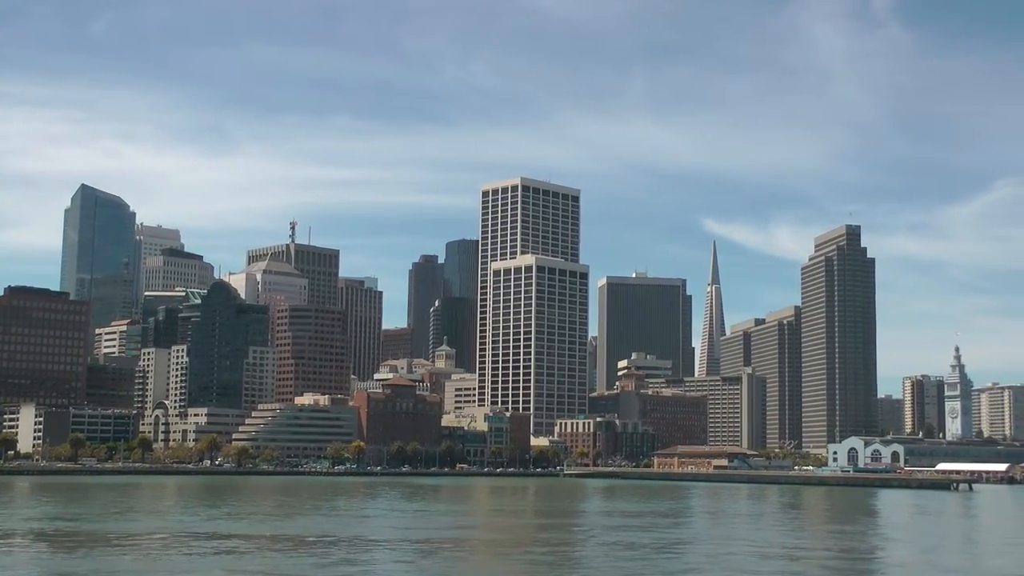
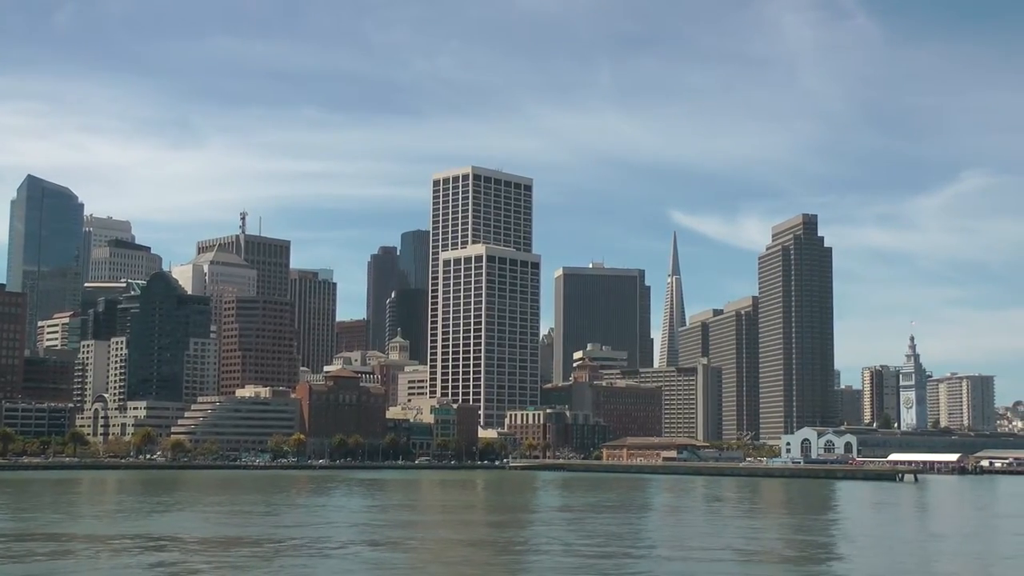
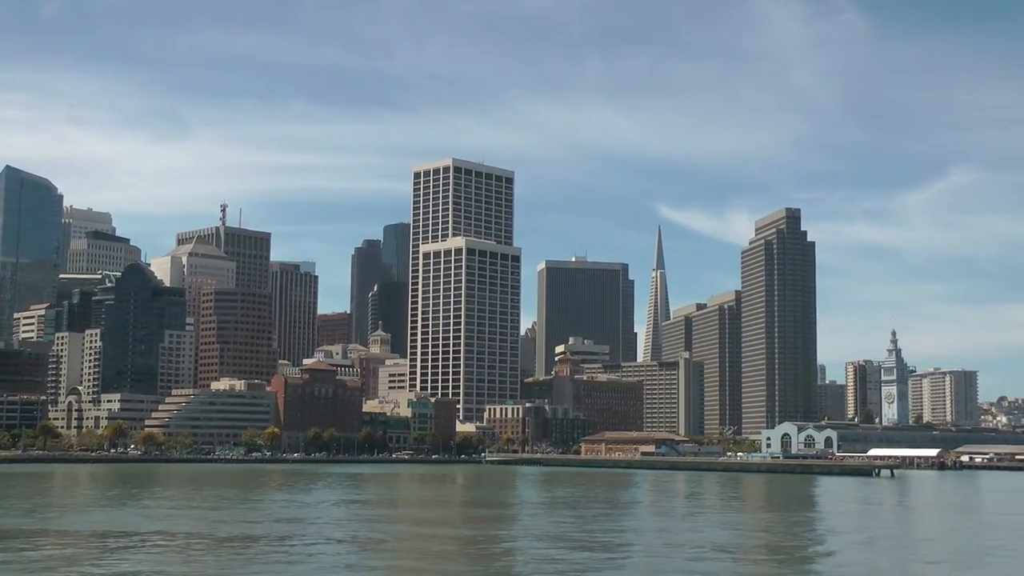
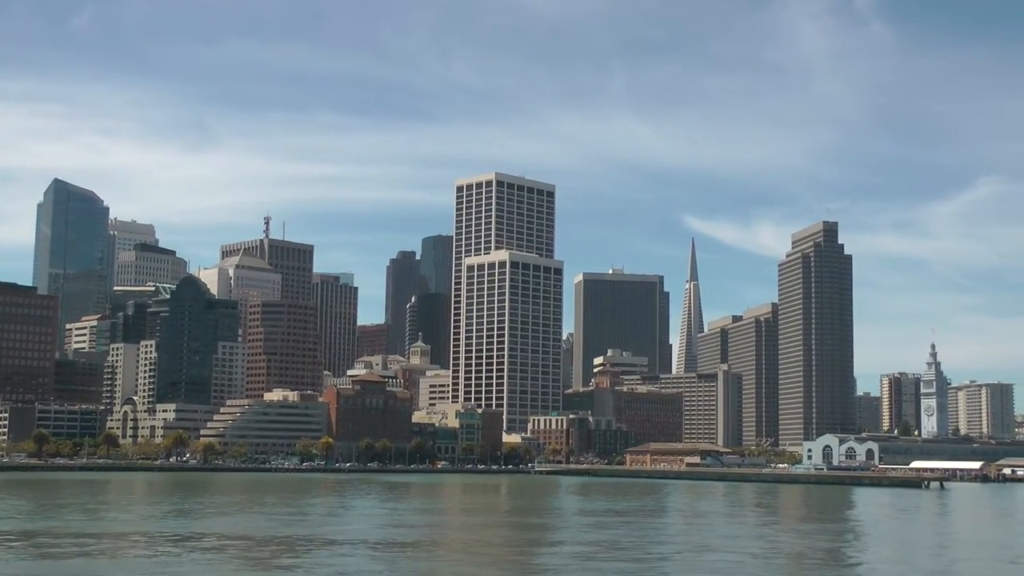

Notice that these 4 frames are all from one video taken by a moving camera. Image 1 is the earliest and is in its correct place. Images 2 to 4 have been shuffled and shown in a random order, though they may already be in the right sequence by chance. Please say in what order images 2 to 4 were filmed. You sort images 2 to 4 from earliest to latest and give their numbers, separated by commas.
4, 2, 3
